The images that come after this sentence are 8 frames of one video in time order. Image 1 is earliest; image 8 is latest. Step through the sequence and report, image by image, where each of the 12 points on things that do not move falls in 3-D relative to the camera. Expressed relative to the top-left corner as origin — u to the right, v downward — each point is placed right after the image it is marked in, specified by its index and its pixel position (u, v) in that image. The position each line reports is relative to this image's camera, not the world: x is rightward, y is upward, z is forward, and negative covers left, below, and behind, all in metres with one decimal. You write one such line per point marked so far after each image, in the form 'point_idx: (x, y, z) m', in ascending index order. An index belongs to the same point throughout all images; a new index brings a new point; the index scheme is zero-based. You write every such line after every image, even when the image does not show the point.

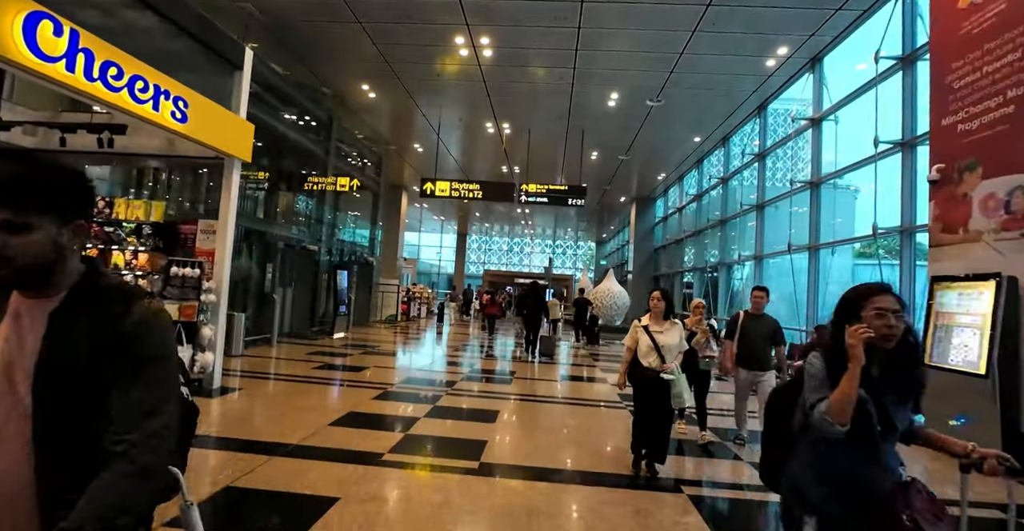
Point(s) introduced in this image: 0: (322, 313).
0: (-4.0, -1.0, +10.9) m
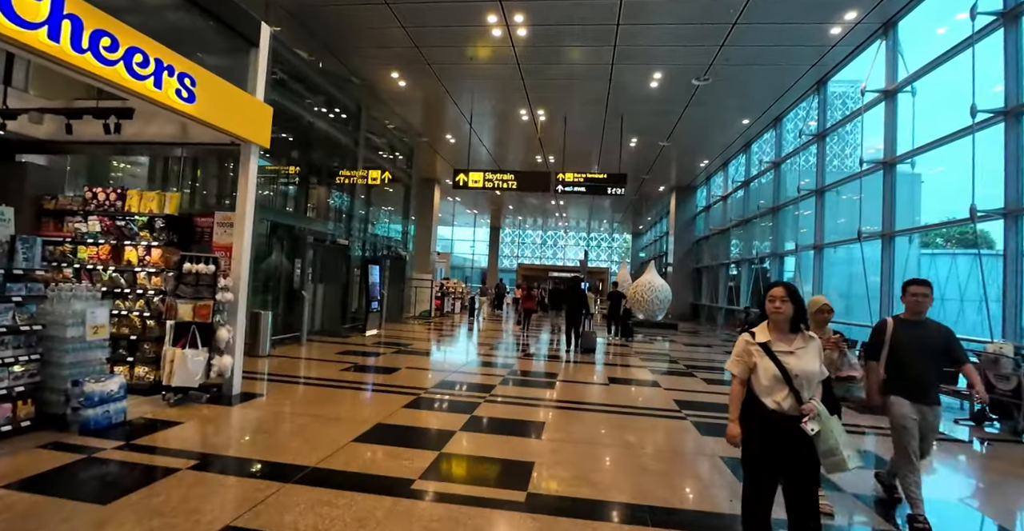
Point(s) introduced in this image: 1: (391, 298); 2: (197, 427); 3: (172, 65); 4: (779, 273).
0: (-3.3, -0.9, +10.6) m
1: (-3.2, -0.9, +13.1) m
2: (-2.3, -1.2, +3.8) m
3: (-2.4, +1.4, +3.7) m
4: (+7.1, -0.2, +13.1) m
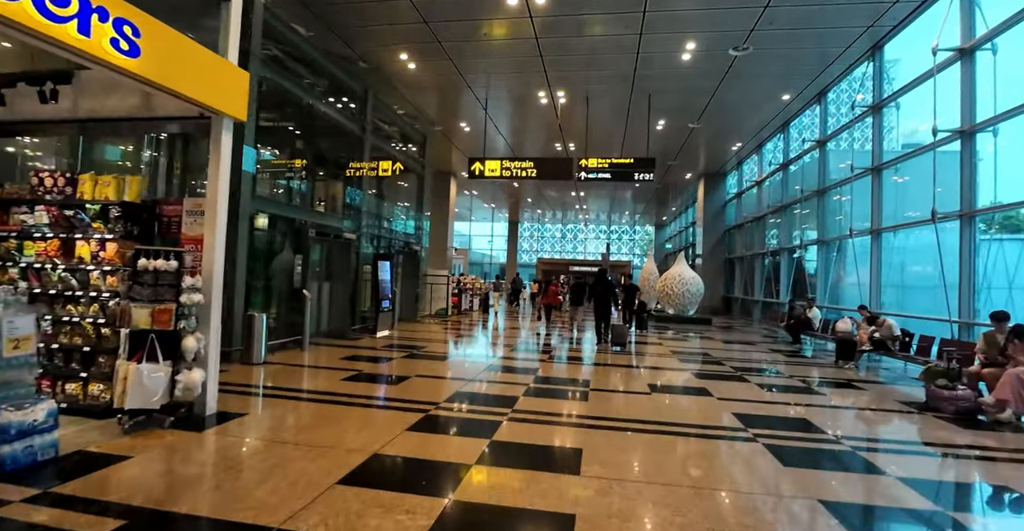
0: (-2.8, -0.8, +9.9) m
1: (-2.7, -0.8, +12.4) m
2: (-2.2, -1.2, +3.1) m
3: (-2.3, +1.5, +2.9) m
4: (+7.6, +0.1, +12.0) m
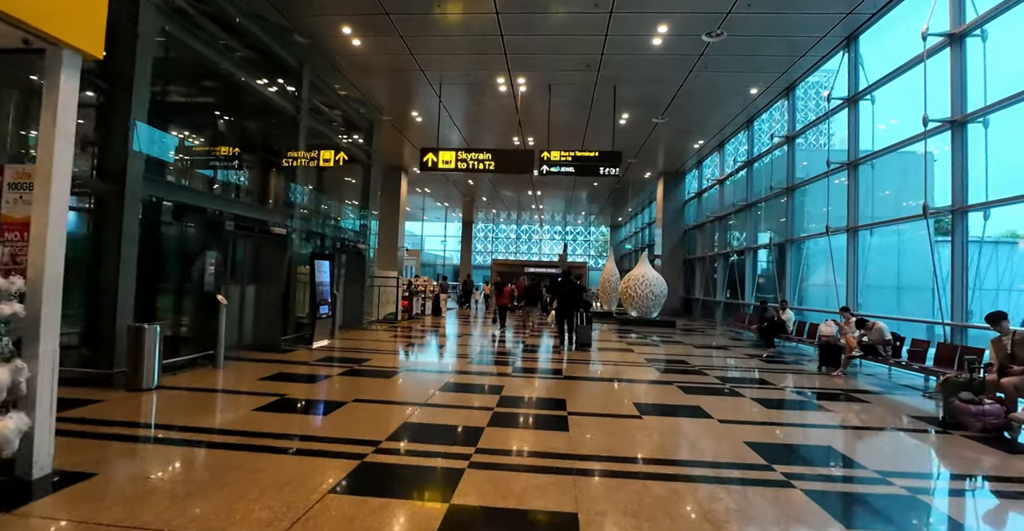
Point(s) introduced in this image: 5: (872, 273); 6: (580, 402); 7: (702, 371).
0: (-3.6, -0.8, +8.6) m
1: (-3.6, -0.8, +11.1) m
2: (-2.3, -1.1, +1.9) m
3: (-2.4, +1.5, +1.8) m
4: (+6.6, +0.1, +11.7) m
5: (+6.3, -0.1, +9.0) m
6: (+0.7, -1.5, +5.4) m
7: (+3.0, -1.6, +7.9) m
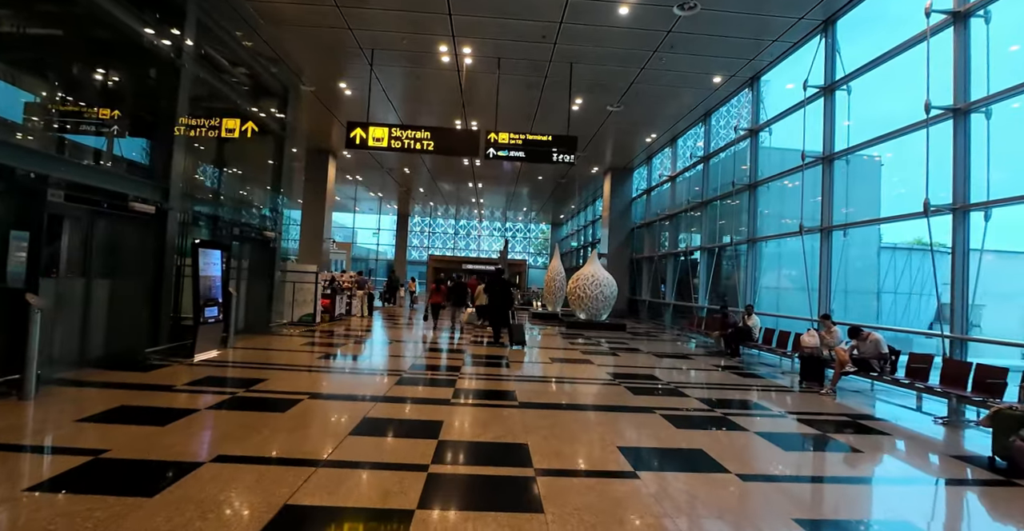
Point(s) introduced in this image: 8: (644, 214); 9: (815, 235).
0: (-4.4, -0.7, +6.8) m
1: (-4.7, -0.6, +9.3) m
2: (-2.3, -1.1, +0.4) m
3: (-2.3, +1.5, +0.2) m
4: (+5.3, +0.1, +11.1) m
5: (+5.4, -0.2, +8.4) m
6: (+0.3, -1.4, +4.2) m
7: (+2.1, -1.6, +7.0) m
8: (+4.6, +1.8, +17.8) m
9: (+5.3, +0.5, +8.8) m
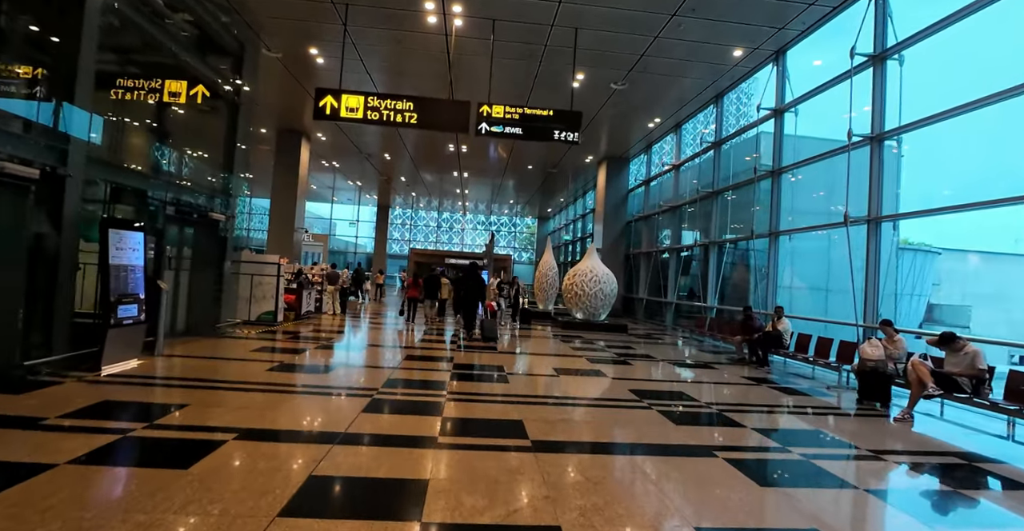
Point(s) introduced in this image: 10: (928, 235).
0: (-4.4, -0.6, +5.5) m
1: (-4.8, -0.5, +7.9) m
2: (-2.1, -1.0, -0.9) m
3: (-2.1, +1.6, -1.2) m
4: (+5.2, +0.1, +10.0) m
5: (+5.3, -0.2, +7.3) m
6: (+0.3, -1.4, +3.0) m
7: (+2.1, -1.5, +5.8) m
8: (+4.2, +1.9, +16.7) m
9: (+5.2, +0.6, +7.8) m
10: (+5.3, +0.4, +6.8) m
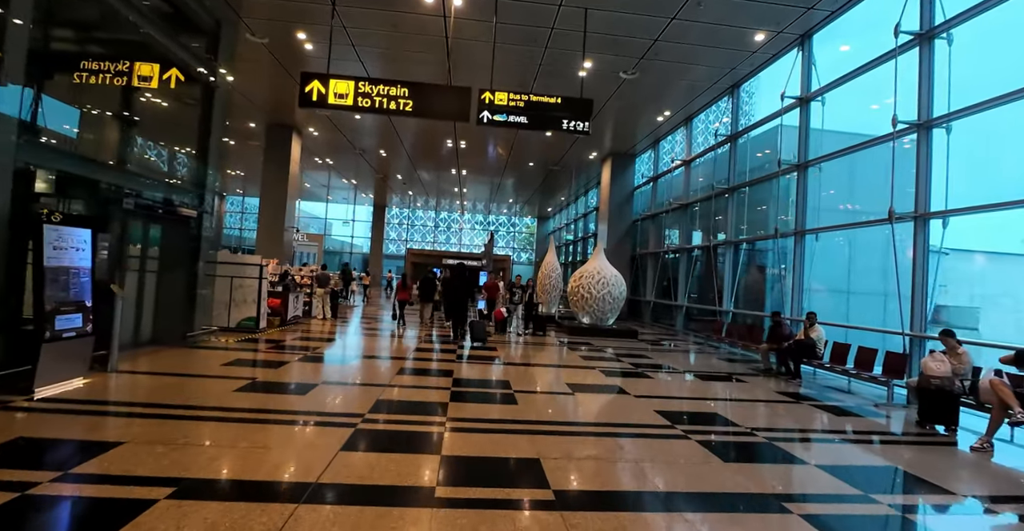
0: (-4.3, -0.6, +4.7) m
1: (-4.8, -0.5, +7.2) m
2: (-1.9, -1.0, -1.7) m
3: (-2.0, +1.6, -1.9) m
4: (+5.2, +0.1, +9.4) m
5: (+5.4, -0.2, +6.7) m
6: (+0.4, -1.4, +2.3) m
7: (+2.2, -1.5, +5.1) m
8: (+4.2, +1.9, +16.0) m
9: (+5.3, +0.5, +7.1) m
10: (+5.4, +0.4, +6.1) m
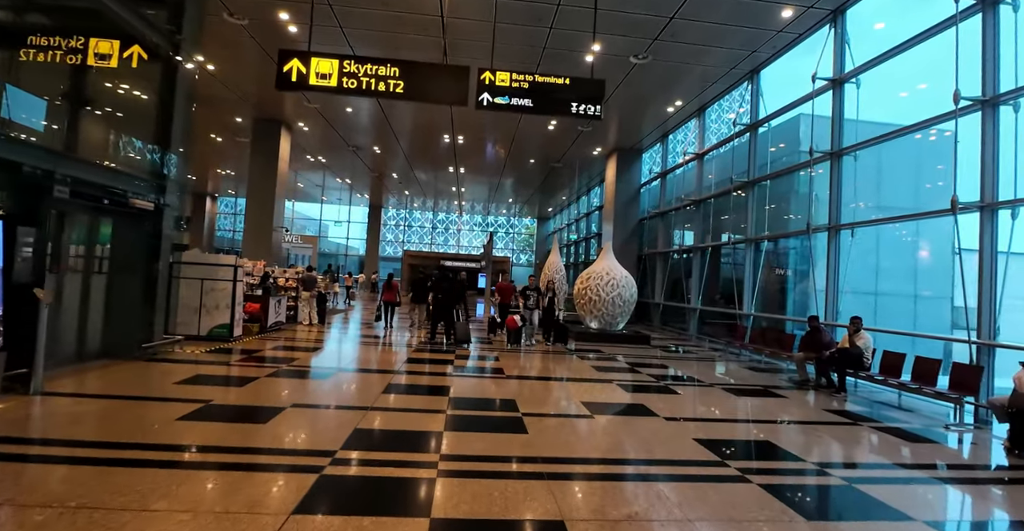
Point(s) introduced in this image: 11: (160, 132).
0: (-4.3, -0.6, +3.9) m
1: (-4.7, -0.5, +6.4) m
2: (-1.9, -1.0, -2.5) m
3: (-1.9, +1.6, -2.7) m
4: (+5.3, +0.1, +8.6) m
5: (+5.5, -0.1, +5.9) m
6: (+0.5, -1.4, +1.5) m
7: (+2.3, -1.5, +4.3) m
8: (+4.3, +1.9, +15.3) m
9: (+5.3, +0.6, +6.3) m
10: (+5.4, +0.4, +5.3) m
11: (-4.8, +1.8, +7.1) m
